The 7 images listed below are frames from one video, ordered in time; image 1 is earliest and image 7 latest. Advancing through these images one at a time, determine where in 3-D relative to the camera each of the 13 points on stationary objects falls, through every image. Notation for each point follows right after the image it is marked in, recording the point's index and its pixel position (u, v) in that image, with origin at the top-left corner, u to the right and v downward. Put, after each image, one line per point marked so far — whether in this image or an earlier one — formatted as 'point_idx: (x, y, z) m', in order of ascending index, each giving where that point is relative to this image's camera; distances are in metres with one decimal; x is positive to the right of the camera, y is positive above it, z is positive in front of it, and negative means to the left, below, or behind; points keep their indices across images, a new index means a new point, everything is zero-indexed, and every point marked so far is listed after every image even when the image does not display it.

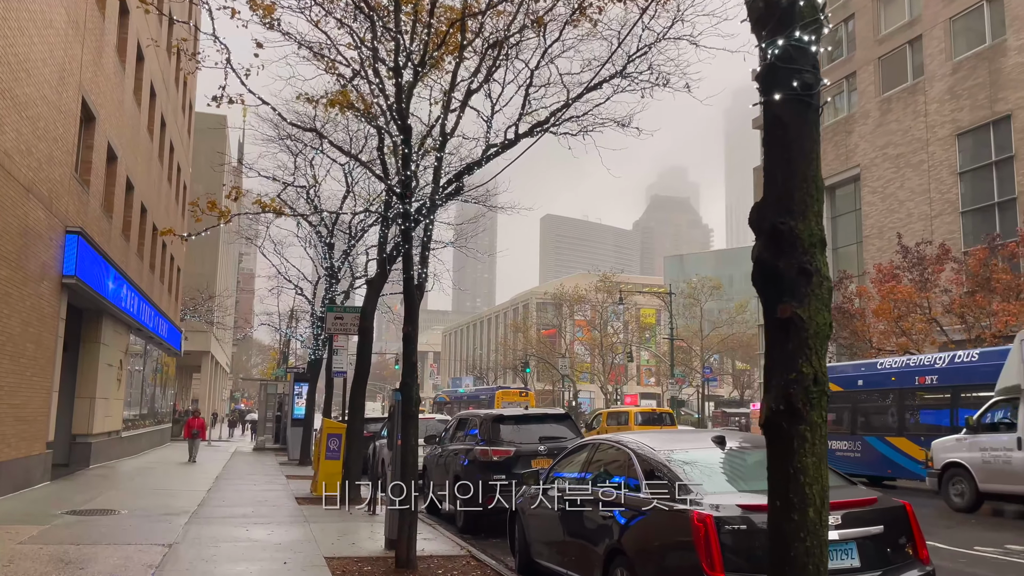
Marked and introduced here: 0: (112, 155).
0: (-8.5, +2.8, +17.6) m
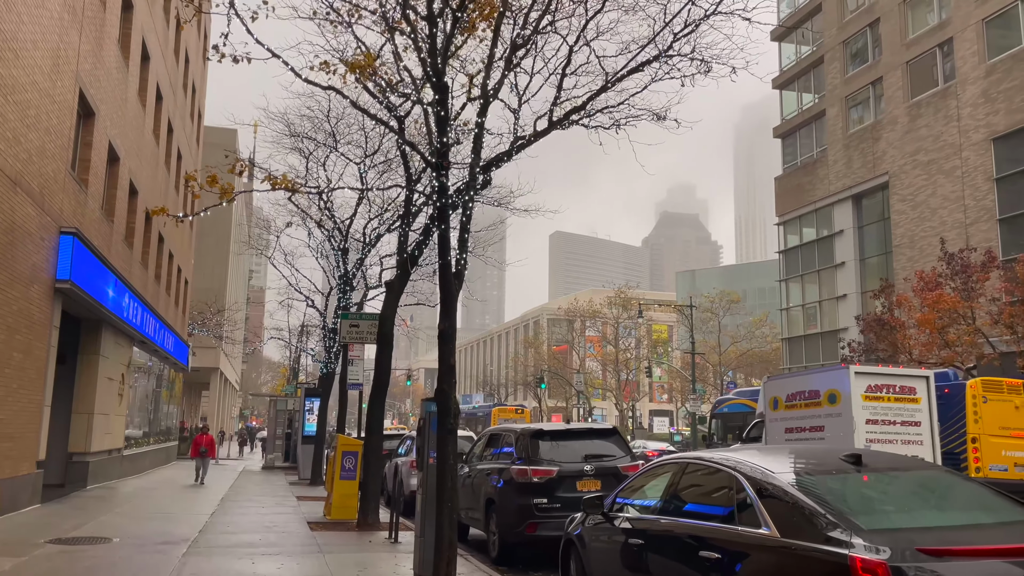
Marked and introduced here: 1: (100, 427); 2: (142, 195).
0: (-8.0, +2.7, +16.6) m
1: (-8.4, -2.8, +16.9) m
2: (-8.9, +2.2, +20.0) m
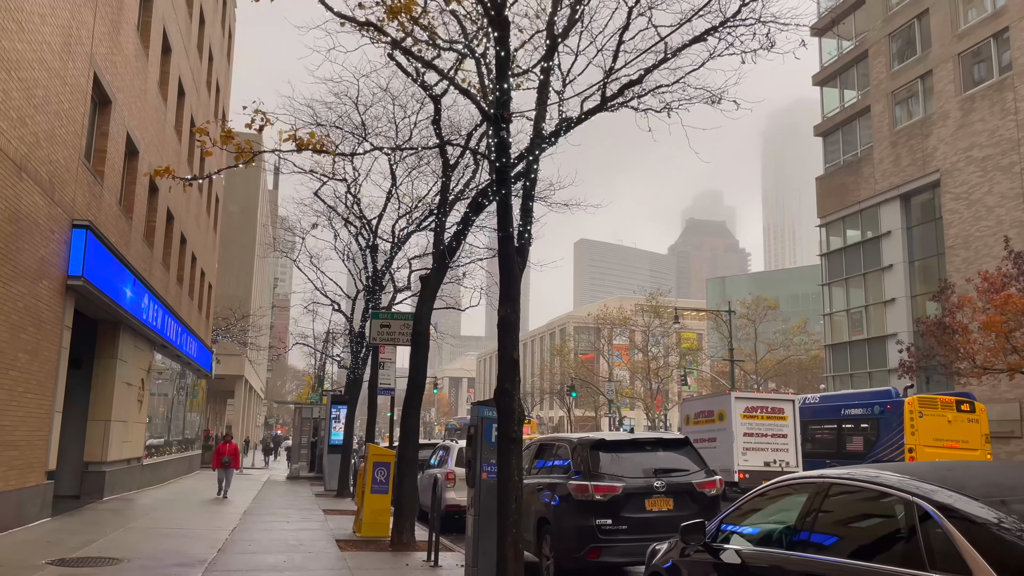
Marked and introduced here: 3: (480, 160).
0: (-7.2, +2.7, +15.8) m
1: (-7.7, -2.8, +16.1) m
2: (-8.1, +2.2, +19.2) m
3: (-0.5, +1.9, +12.3) m
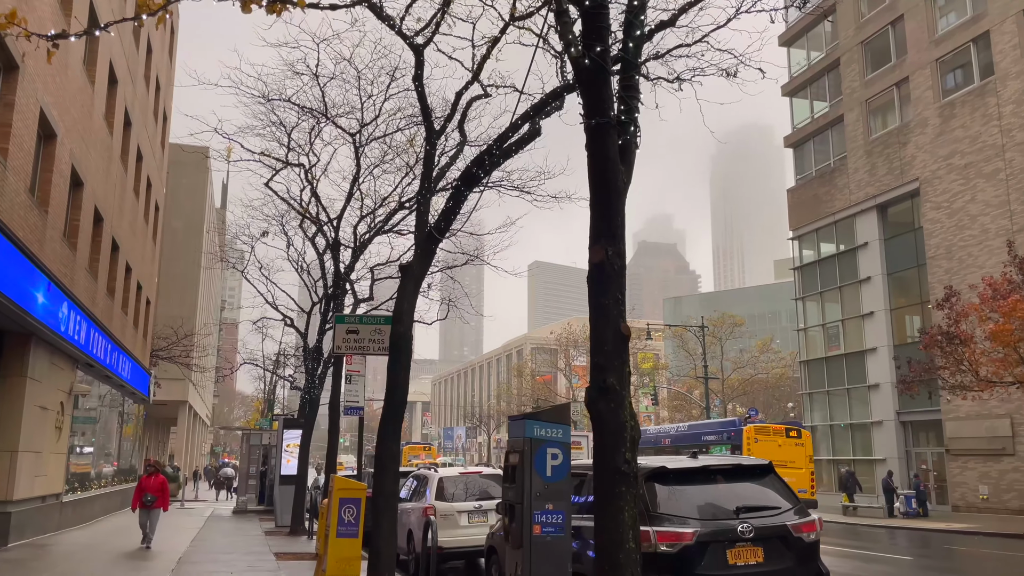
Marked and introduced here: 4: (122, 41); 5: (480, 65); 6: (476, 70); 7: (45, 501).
0: (-7.5, +2.6, +13.5) m
1: (-7.9, -3.0, +13.6) m
2: (-8.6, +2.0, +16.8) m
3: (-0.6, +2.0, +10.4) m
4: (-9.2, +5.8, +19.6) m
5: (-0.4, +3.0, +11.0) m
6: (-0.5, +2.9, +10.9) m
7: (-8.6, -3.9, +15.3) m
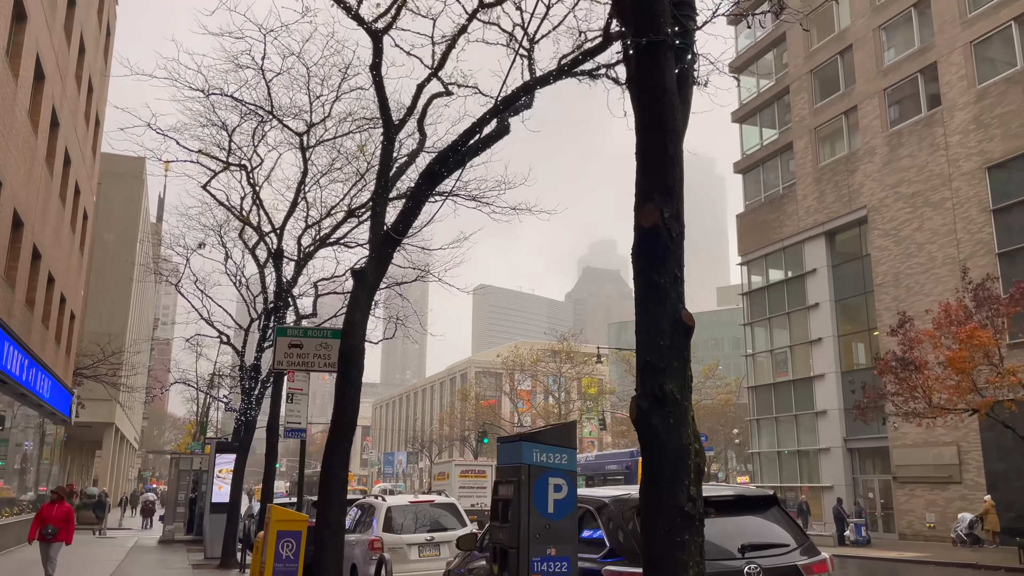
0: (-8.1, +2.5, +12.2) m
1: (-8.6, -3.0, +12.2) m
2: (-9.4, +1.8, +15.5) m
3: (-1.0, +1.8, +9.6) m
4: (-10.2, +5.6, +18.3) m
5: (-0.9, +2.8, +10.3) m
6: (-0.9, +2.7, +10.2) m
7: (-9.5, -4.1, +13.8) m
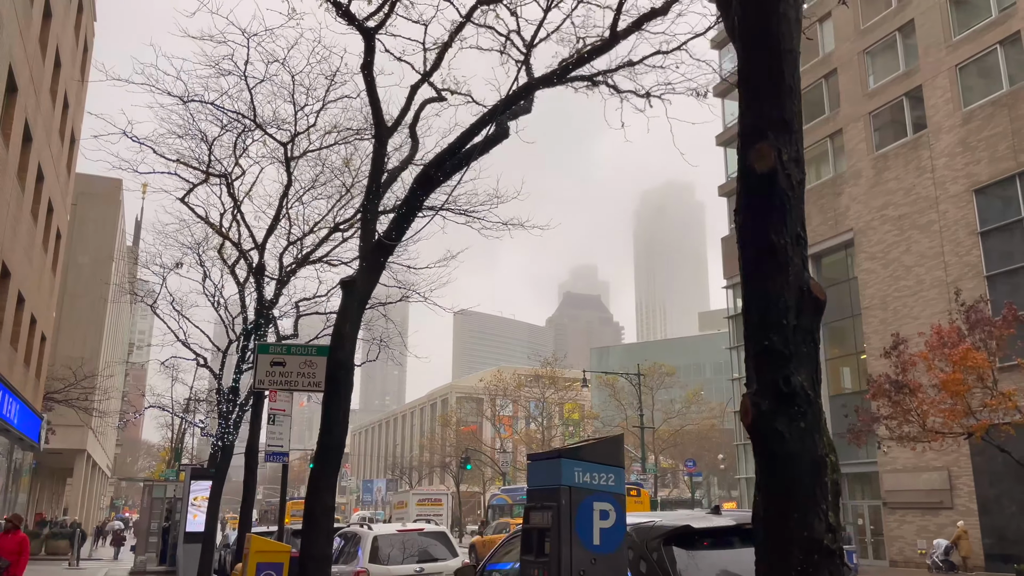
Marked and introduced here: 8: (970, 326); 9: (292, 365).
0: (-8.2, +2.2, +11.6) m
1: (-8.8, -3.3, +11.4) m
2: (-9.6, +1.5, +14.8) m
3: (-1.0, +1.7, +9.1) m
4: (-10.4, +5.2, +17.7) m
5: (-0.9, +2.6, +9.9) m
6: (-1.0, +2.6, +9.8) m
7: (-9.6, -4.3, +13.0) m
8: (+10.5, -0.9, +19.2) m
9: (-2.4, -0.8, +8.9) m
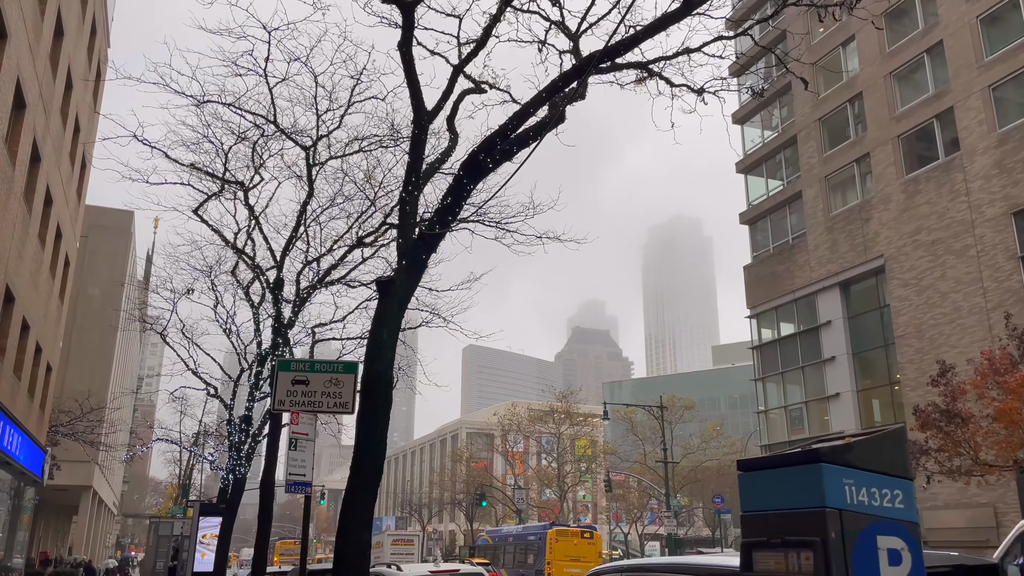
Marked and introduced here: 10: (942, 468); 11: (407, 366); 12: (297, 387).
0: (-7.7, +2.0, +10.9) m
1: (-8.2, -3.5, +10.4) m
2: (-9.0, +1.1, +14.0) m
3: (-0.6, +1.6, +8.3) m
4: (-9.9, +4.7, +17.1) m
5: (-0.5, +2.5, +9.1) m
6: (-0.5, +2.4, +9.0) m
7: (-9.1, -4.6, +12.0) m
8: (+11.1, -1.4, +18.1) m
9: (-1.9, -0.9, +8.0) m
10: (+10.2, -4.3, +19.8) m
11: (-2.4, -1.7, +19.4) m
12: (-2.1, -0.9, +7.9) m
